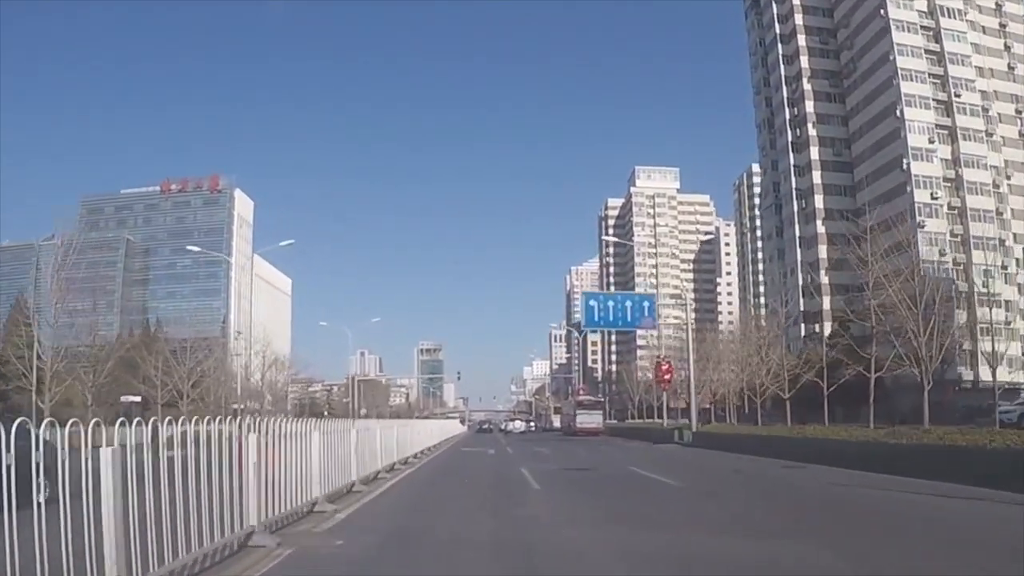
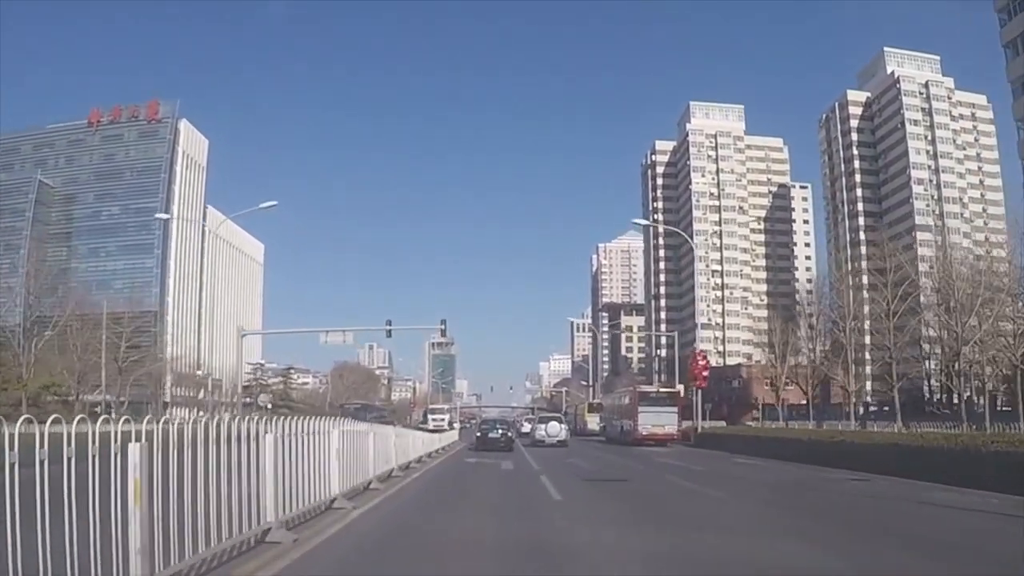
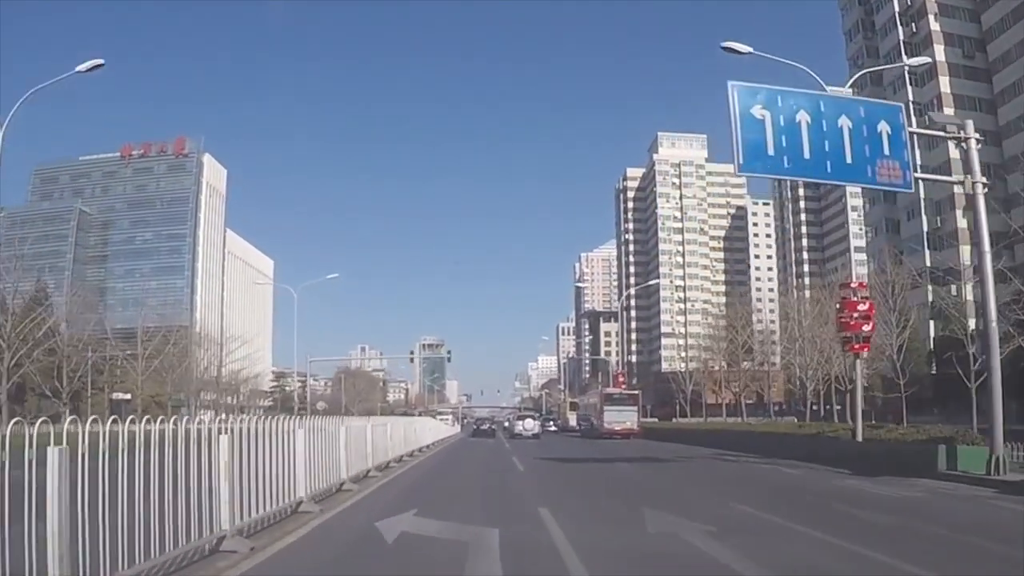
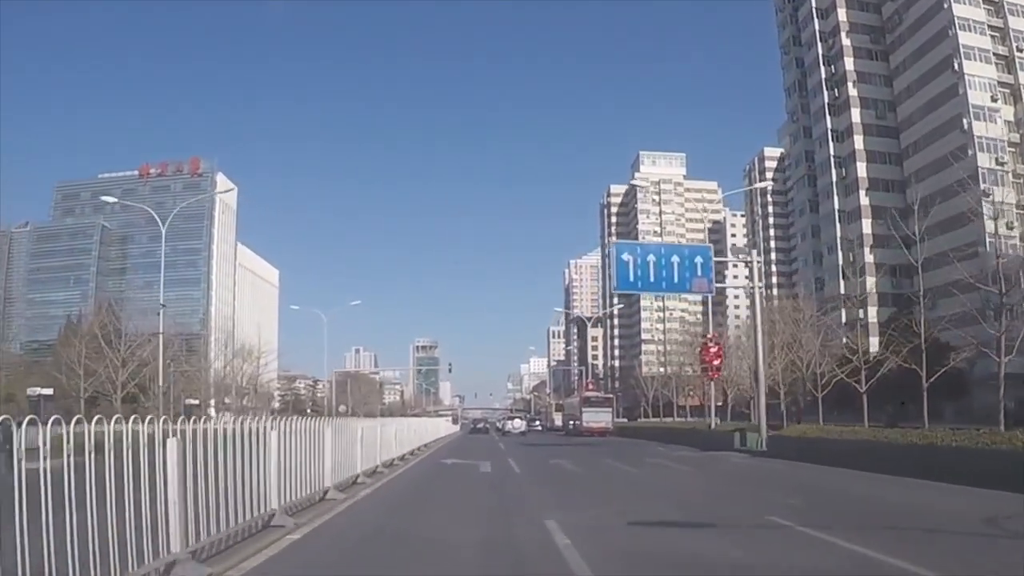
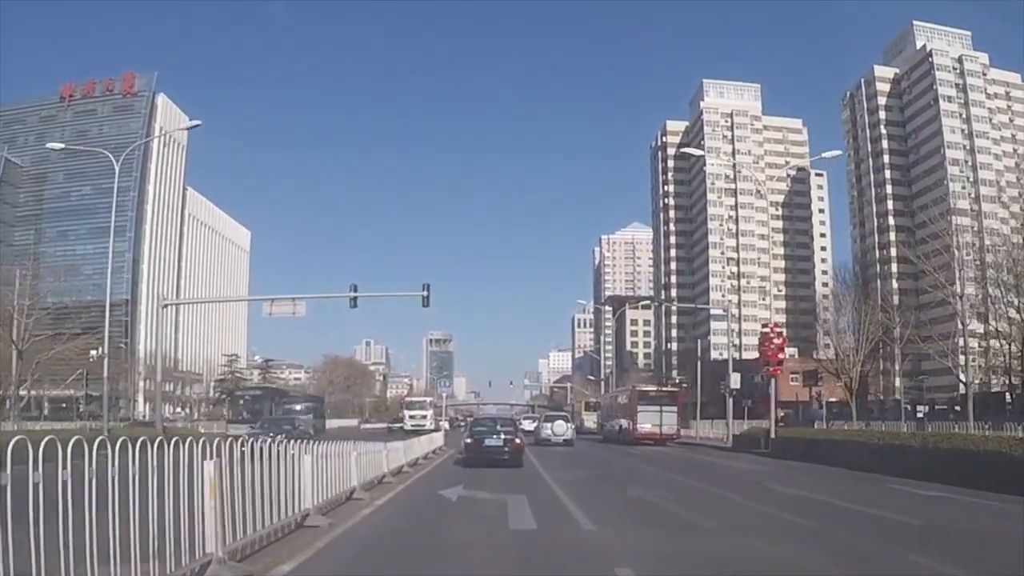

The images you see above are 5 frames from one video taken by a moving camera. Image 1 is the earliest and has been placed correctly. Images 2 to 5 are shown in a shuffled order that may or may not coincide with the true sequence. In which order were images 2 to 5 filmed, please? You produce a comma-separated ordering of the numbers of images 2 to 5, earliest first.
4, 3, 2, 5
